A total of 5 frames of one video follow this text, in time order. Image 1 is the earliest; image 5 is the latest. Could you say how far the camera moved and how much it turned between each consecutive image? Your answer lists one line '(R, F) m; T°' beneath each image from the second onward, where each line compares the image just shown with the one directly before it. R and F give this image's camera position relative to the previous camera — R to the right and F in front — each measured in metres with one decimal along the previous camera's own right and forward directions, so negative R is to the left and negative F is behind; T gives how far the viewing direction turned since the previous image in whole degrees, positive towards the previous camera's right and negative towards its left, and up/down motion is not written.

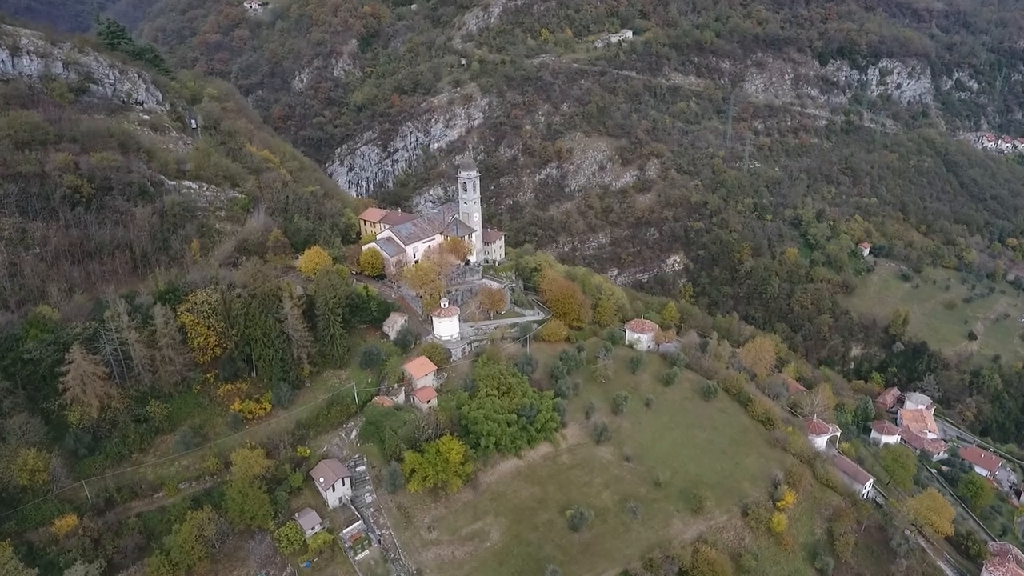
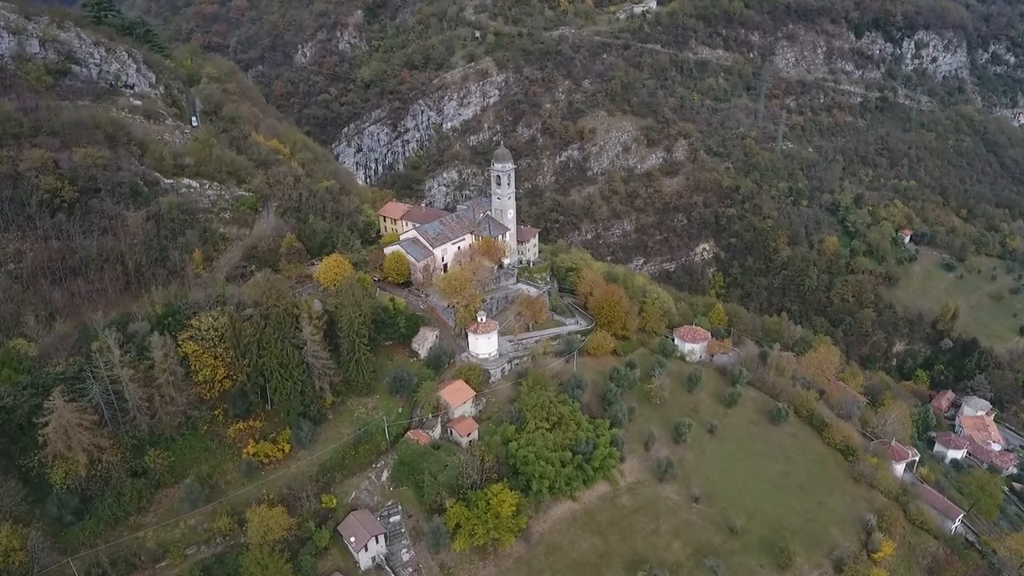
(-3.5, +6.7) m; 0°
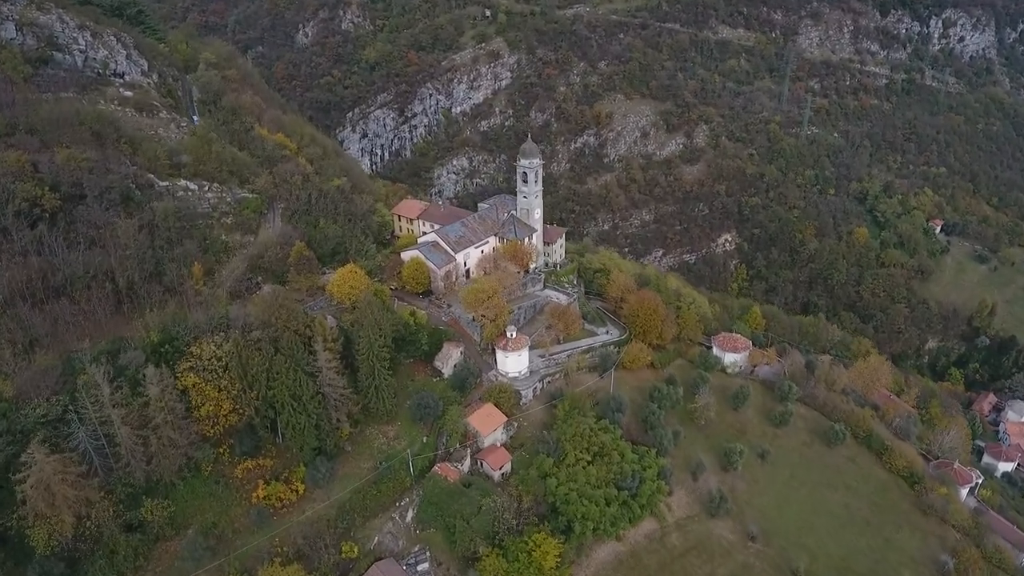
(-2.2, +4.5) m; 0°
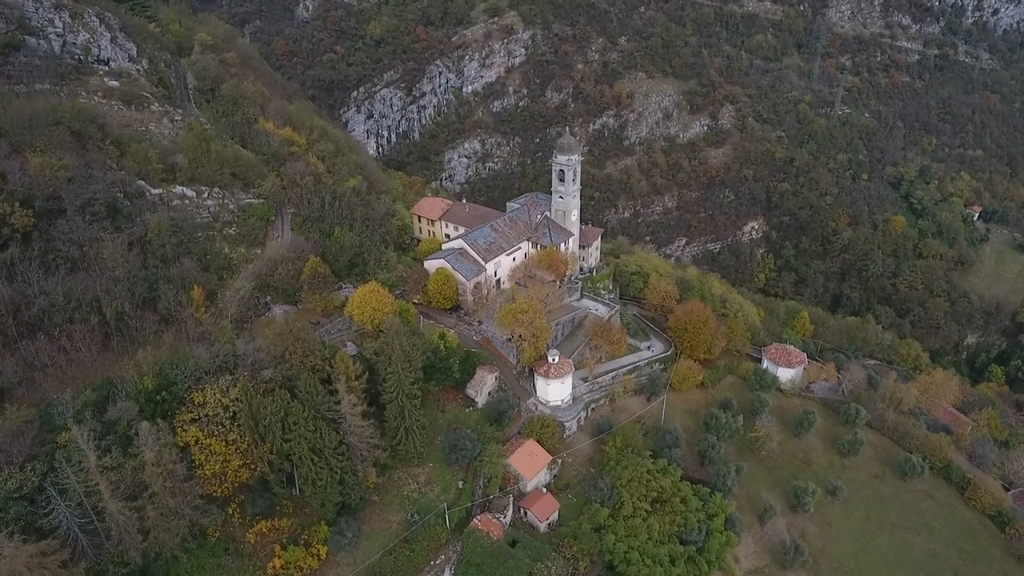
(-2.6, +5.2) m; 0°
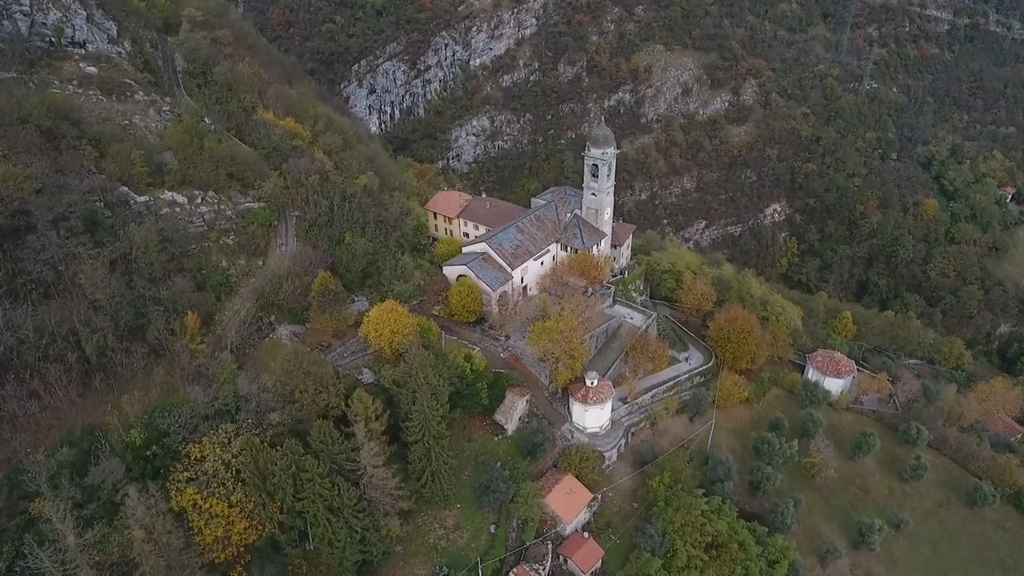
(-1.9, +4.3) m; 0°
